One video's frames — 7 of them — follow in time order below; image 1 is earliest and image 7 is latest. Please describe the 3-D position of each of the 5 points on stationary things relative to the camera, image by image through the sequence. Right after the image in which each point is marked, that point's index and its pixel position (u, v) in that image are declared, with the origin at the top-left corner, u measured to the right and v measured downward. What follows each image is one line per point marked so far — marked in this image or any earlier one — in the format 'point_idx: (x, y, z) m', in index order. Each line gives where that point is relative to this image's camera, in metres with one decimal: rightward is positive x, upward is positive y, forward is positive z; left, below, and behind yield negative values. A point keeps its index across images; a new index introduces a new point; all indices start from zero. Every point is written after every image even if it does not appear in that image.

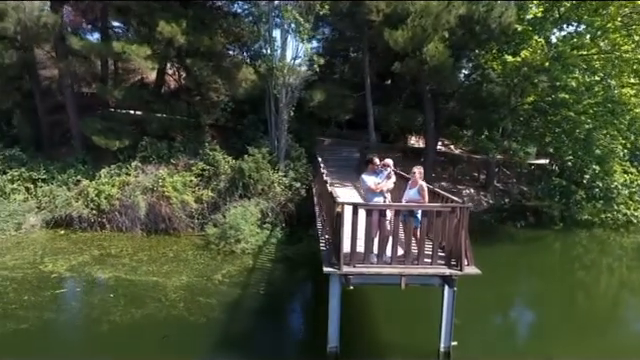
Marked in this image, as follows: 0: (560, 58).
0: (+8.0, +4.1, +13.3) m
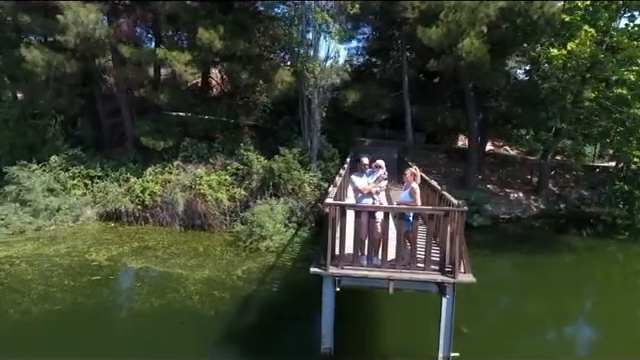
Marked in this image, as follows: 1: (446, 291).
0: (+9.1, +4.0, +12.0) m
1: (+1.6, -1.4, +5.2) m
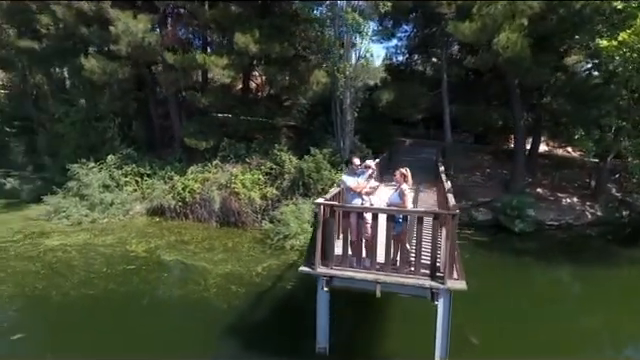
0: (+9.9, +3.8, +10.6) m
1: (+1.5, -1.5, +5.0) m
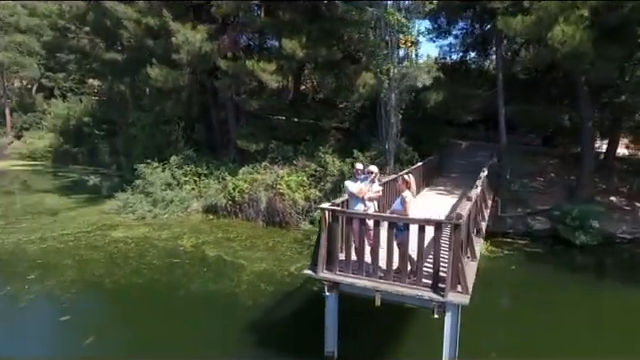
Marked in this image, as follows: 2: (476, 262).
0: (+10.9, +3.6, +8.8) m
1: (+1.5, -1.6, +4.8) m
2: (+2.2, -1.2, +5.7) m
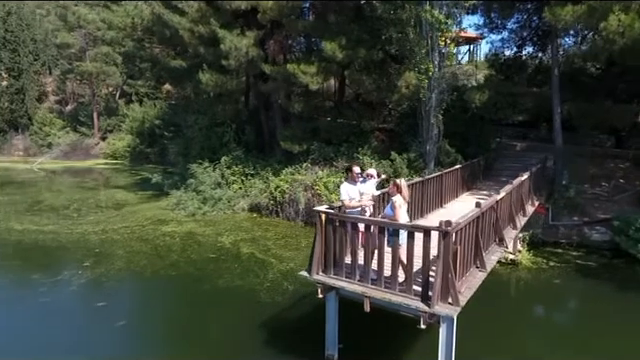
0: (+11.4, +3.3, +7.0) m
1: (+1.3, -1.6, +4.5) m
2: (+2.2, -1.2, +5.3) m
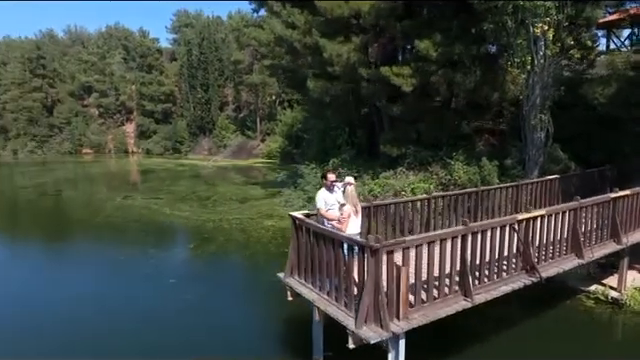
0: (+11.0, +2.8, +2.5) m
1: (+0.6, -1.7, +4.2) m
2: (+1.7, -1.4, +4.5) m
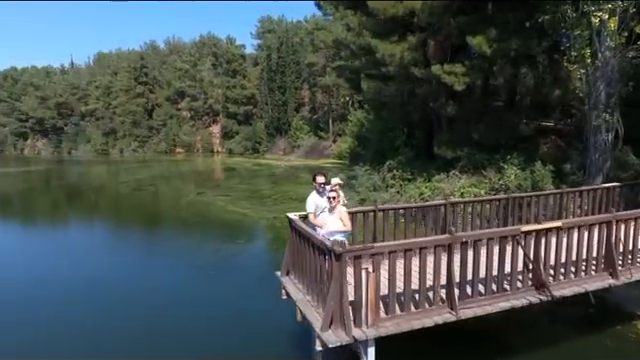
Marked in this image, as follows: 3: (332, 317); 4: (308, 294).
0: (+10.2, +2.5, +0.4) m
1: (+0.3, -1.8, +4.2) m
2: (+1.5, -1.5, +4.3) m
3: (+0.1, -1.4, +4.0) m
4: (-0.1, -1.4, +4.8) m
